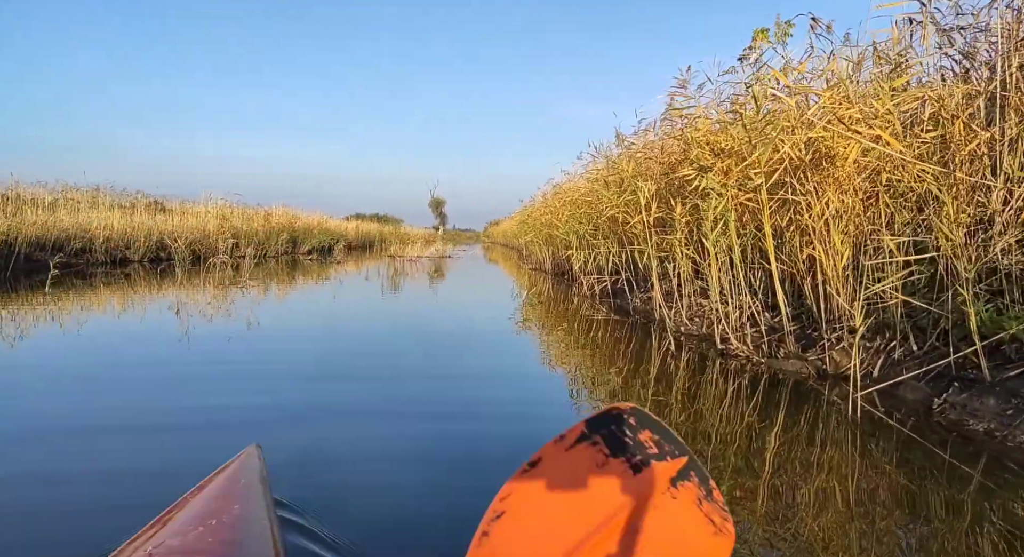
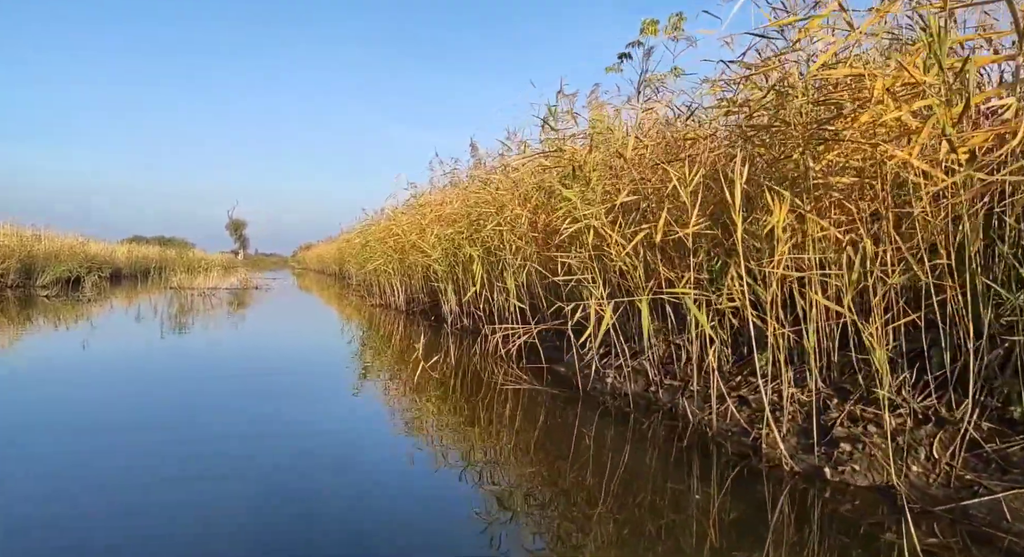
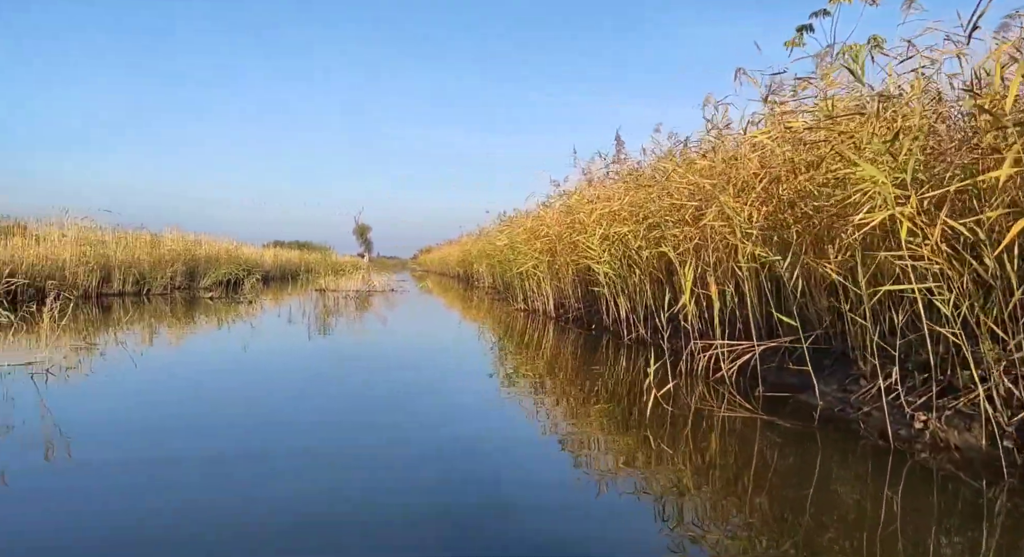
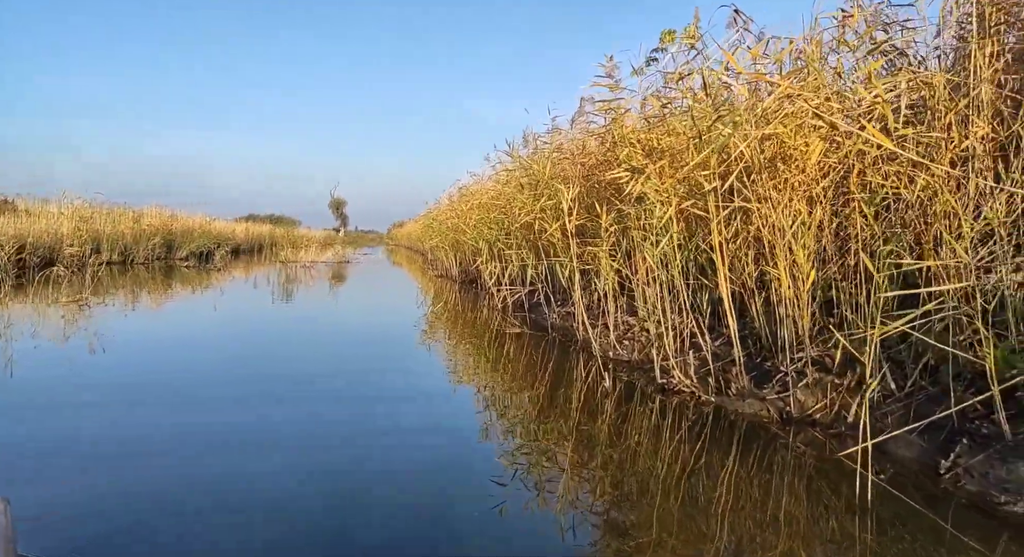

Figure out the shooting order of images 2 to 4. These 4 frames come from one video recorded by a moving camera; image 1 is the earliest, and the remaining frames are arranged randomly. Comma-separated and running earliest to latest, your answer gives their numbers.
4, 2, 3
